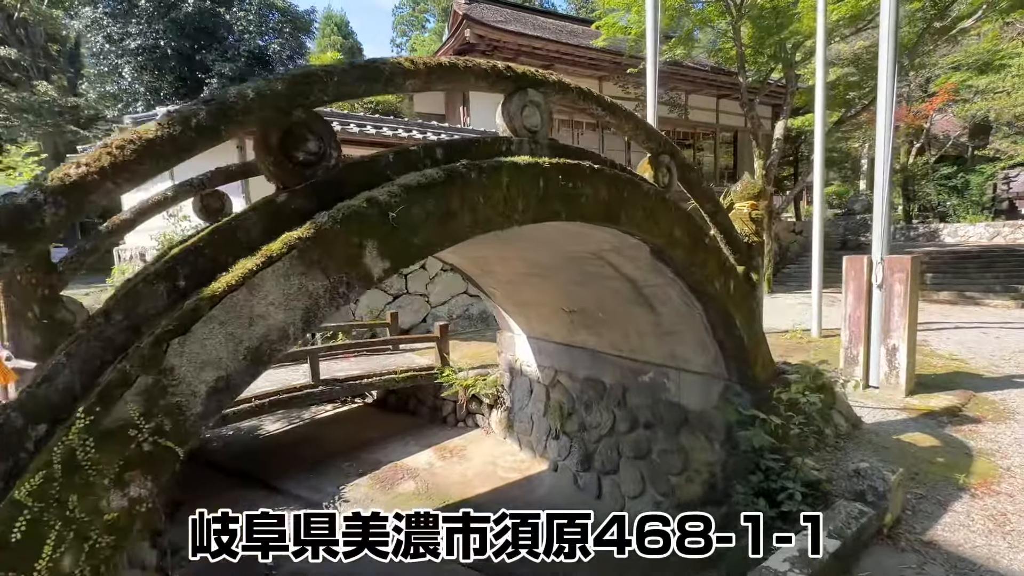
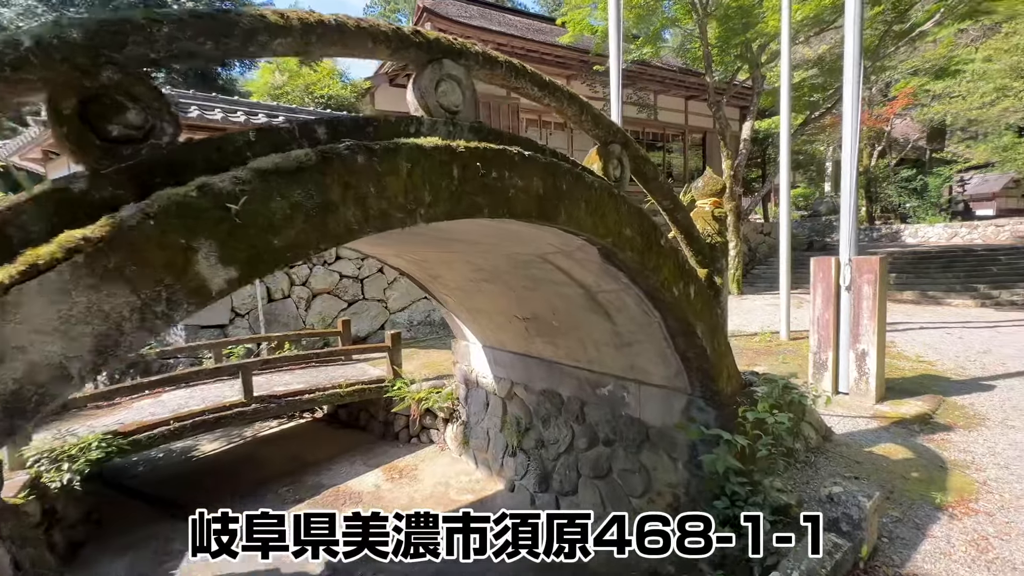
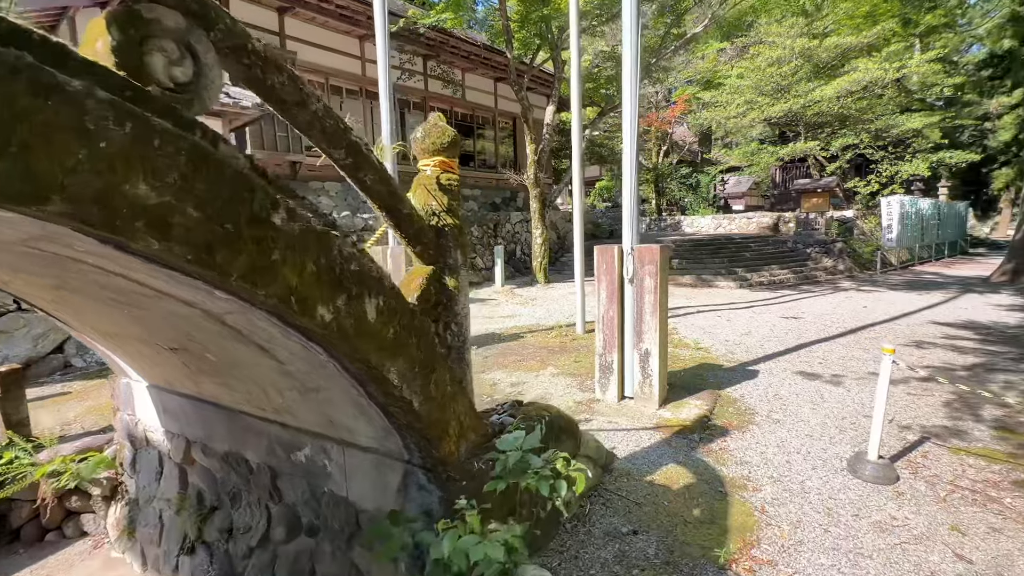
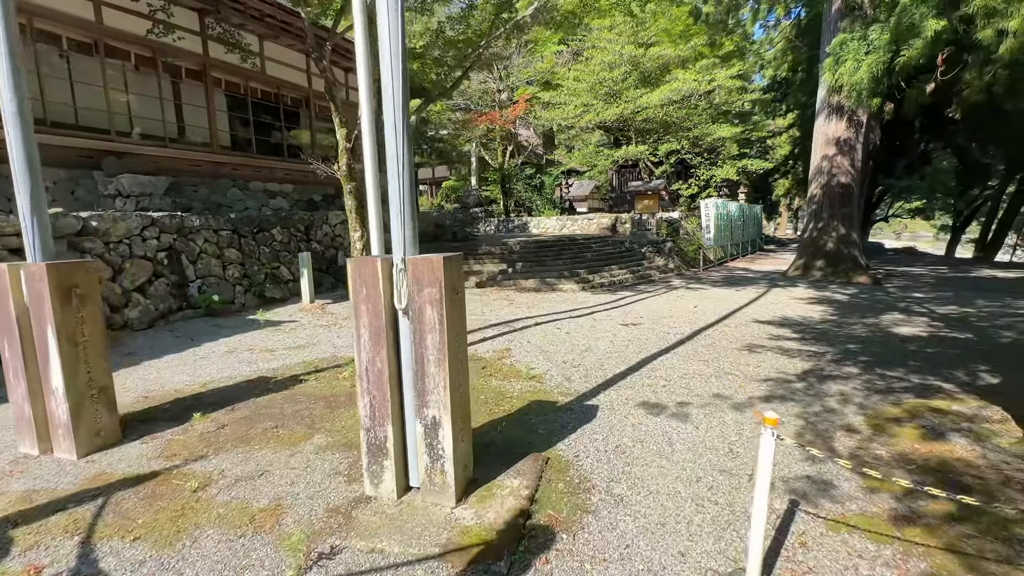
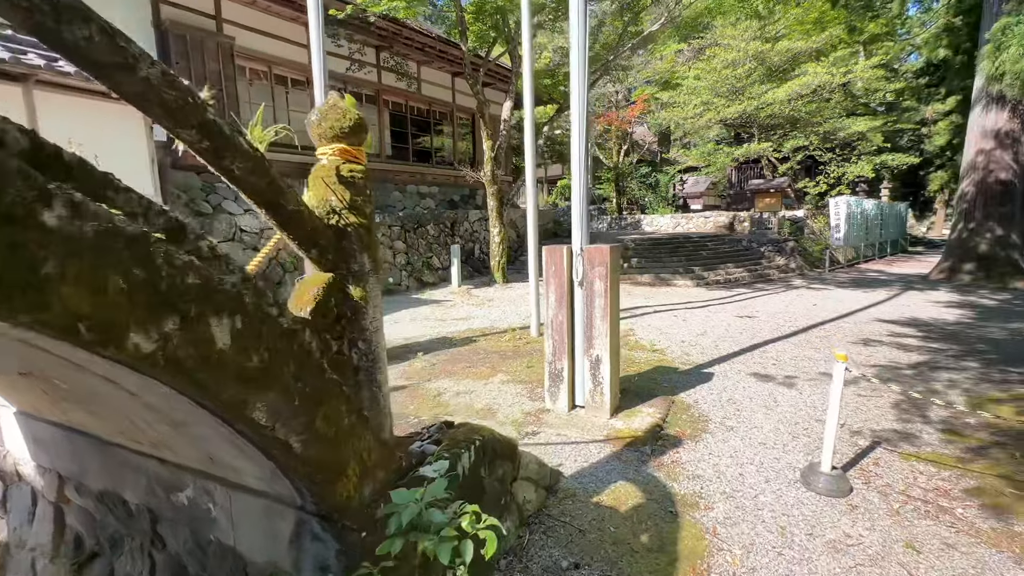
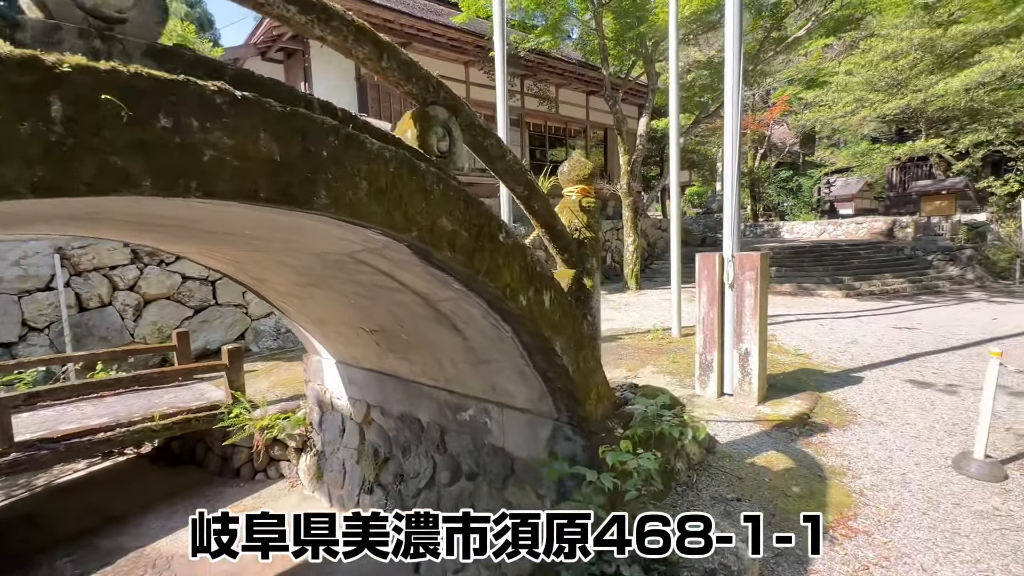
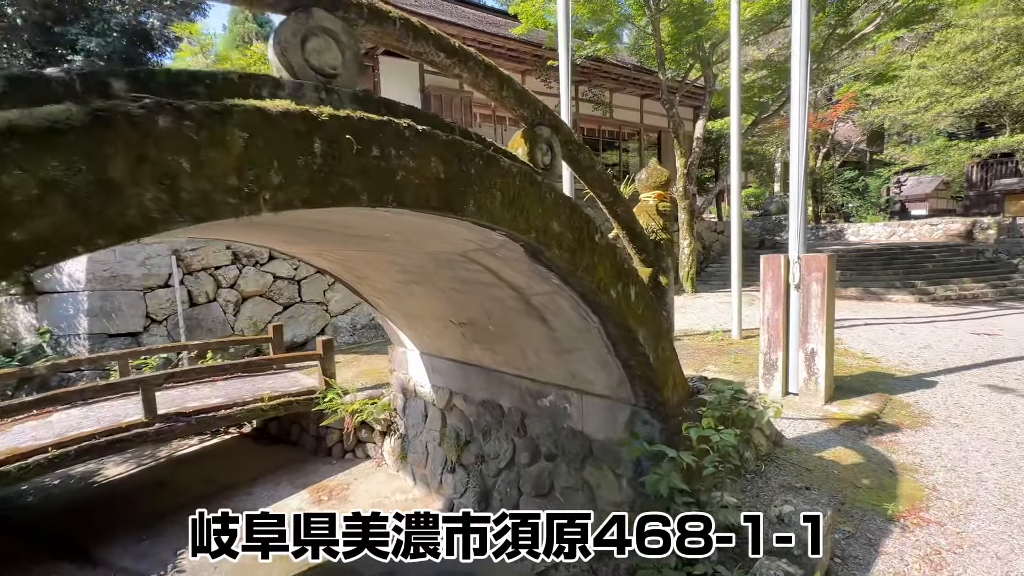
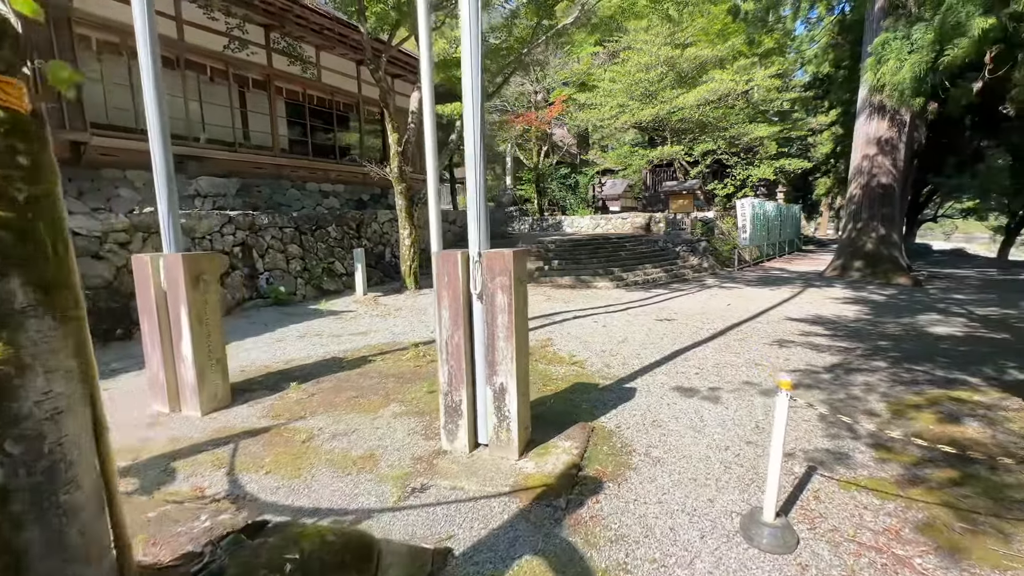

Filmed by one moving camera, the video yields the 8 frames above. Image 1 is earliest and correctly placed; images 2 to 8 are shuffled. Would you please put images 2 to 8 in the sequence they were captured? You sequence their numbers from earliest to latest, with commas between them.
2, 7, 6, 3, 5, 8, 4
